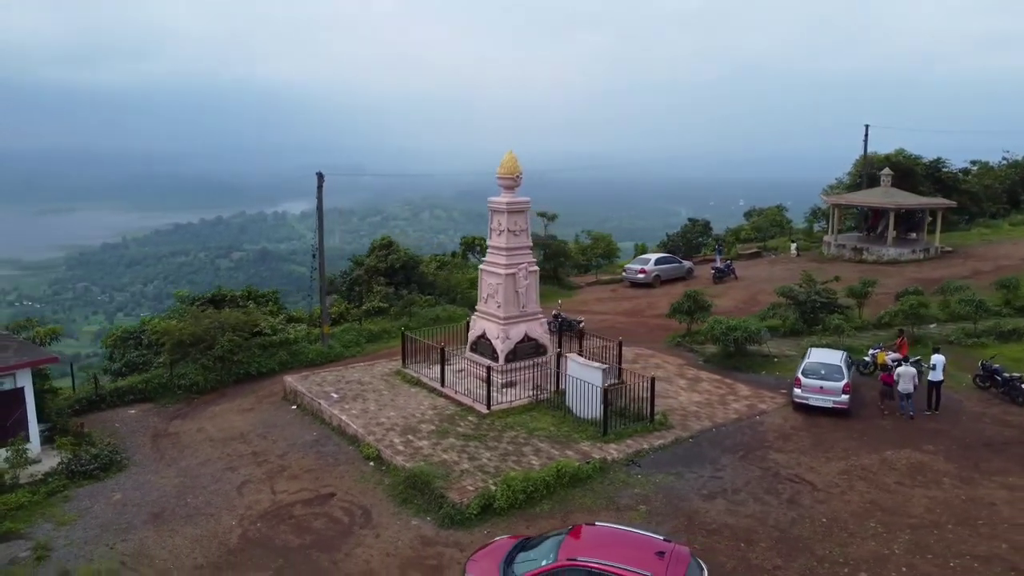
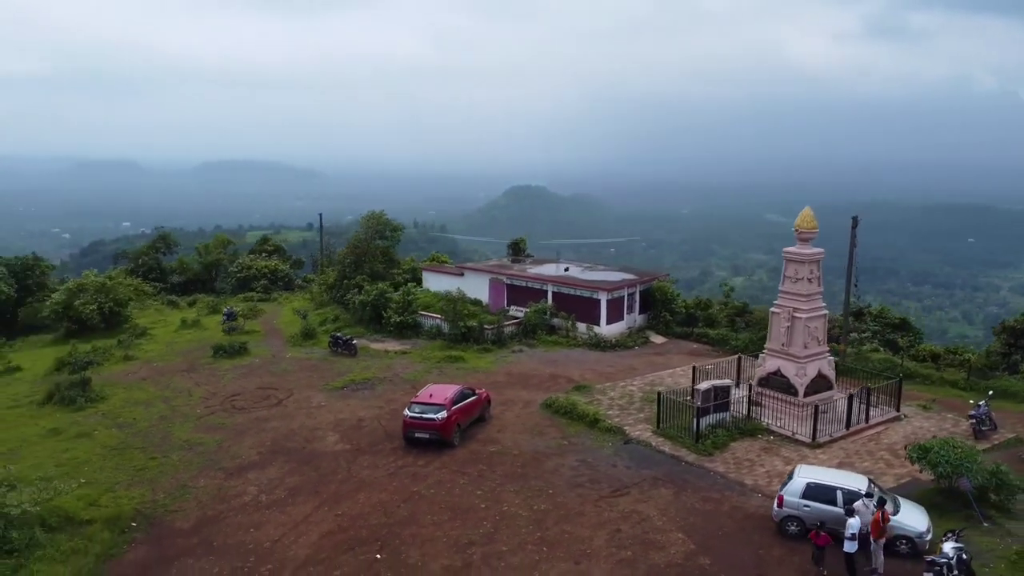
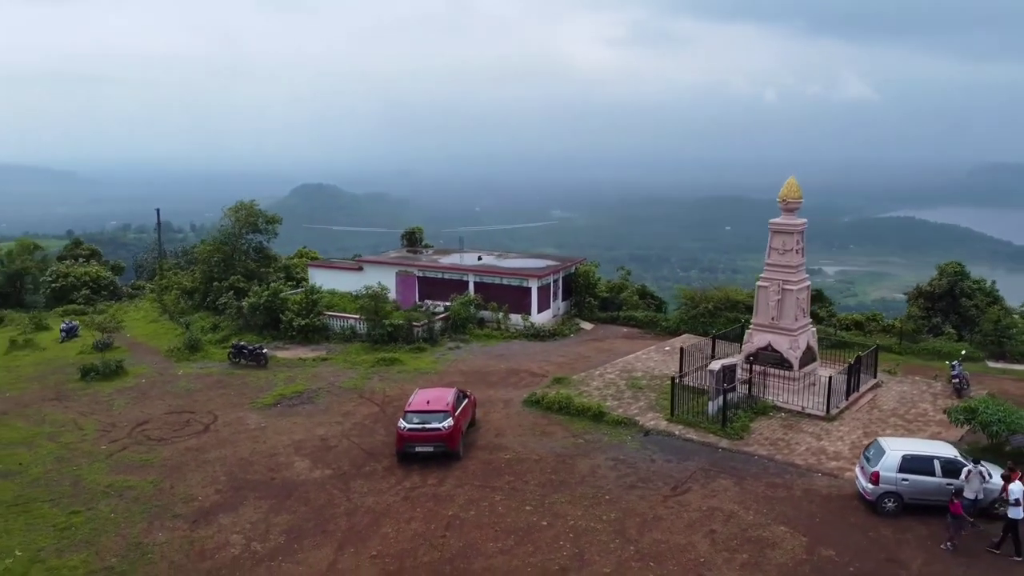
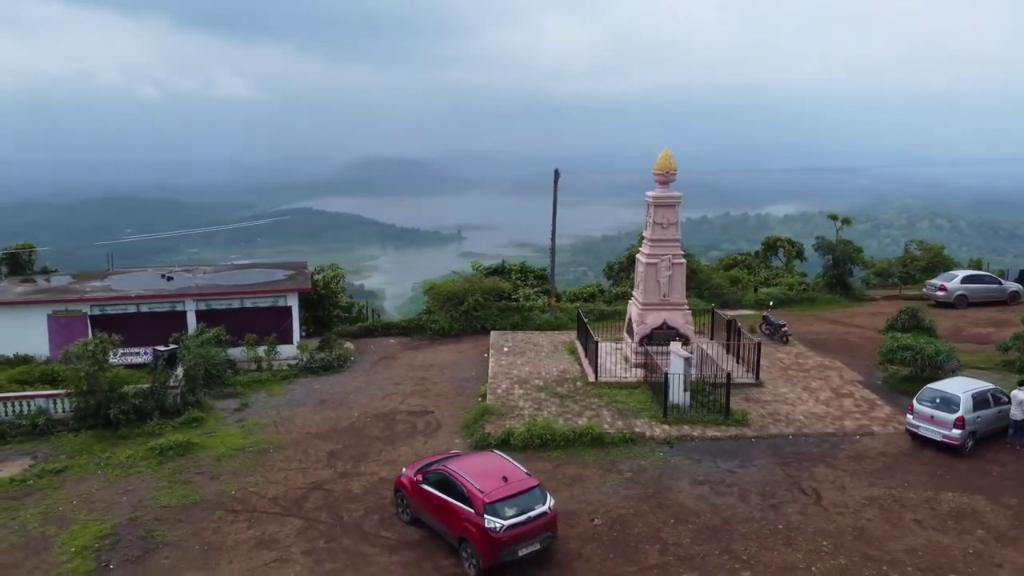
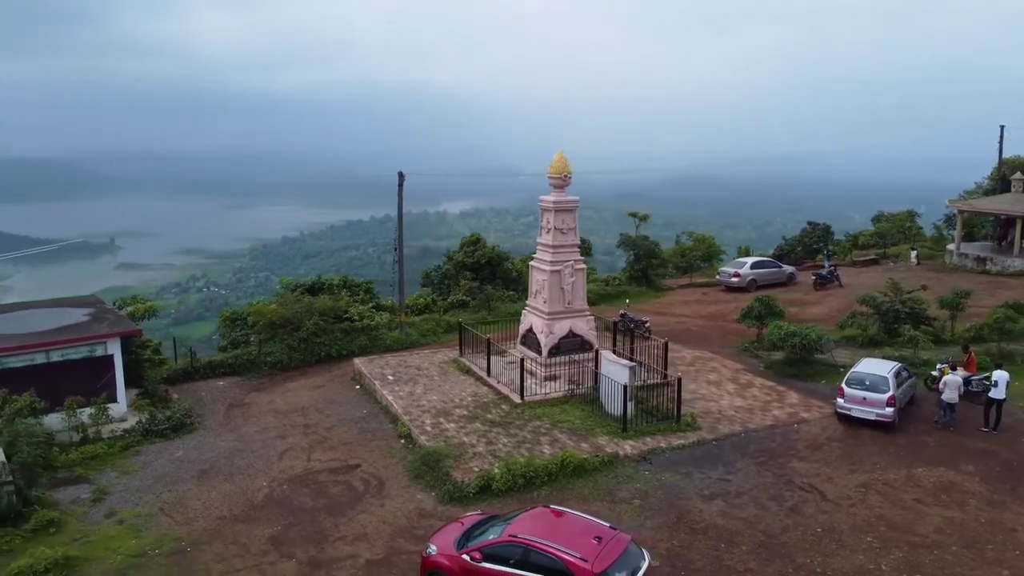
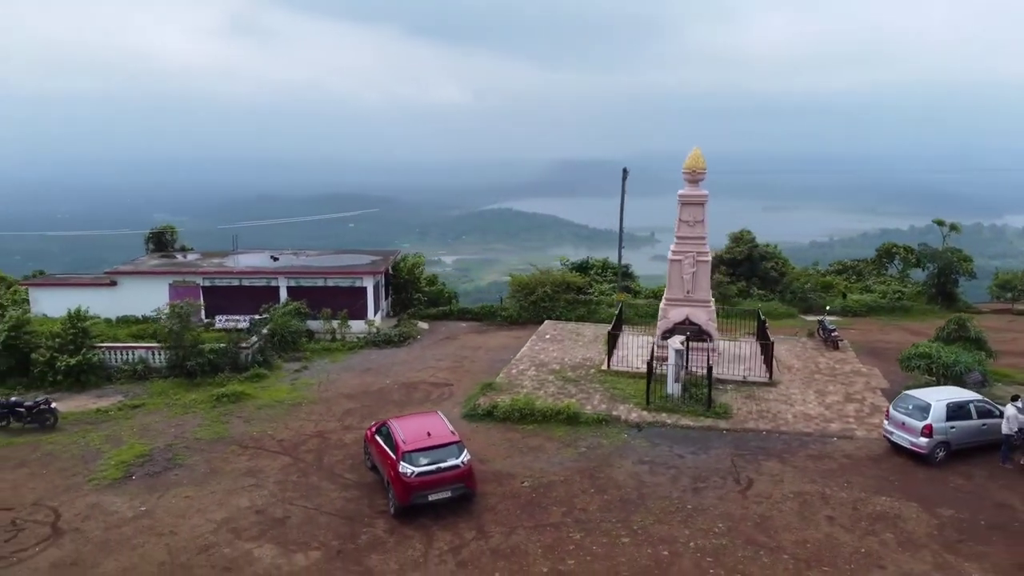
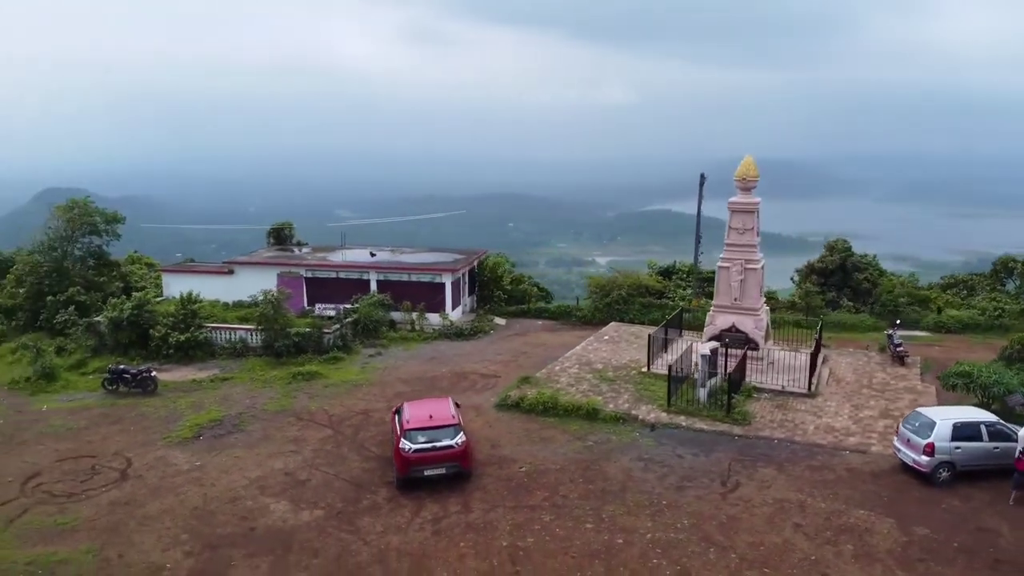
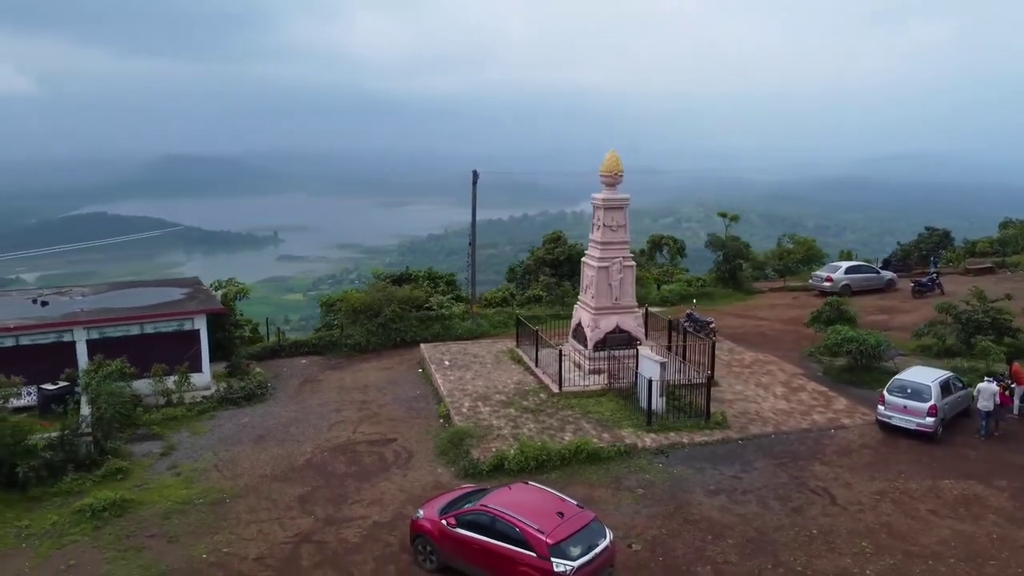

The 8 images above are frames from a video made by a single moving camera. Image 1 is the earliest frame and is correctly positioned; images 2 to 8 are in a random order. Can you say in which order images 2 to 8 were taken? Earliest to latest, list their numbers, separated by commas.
5, 8, 4, 6, 7, 3, 2
